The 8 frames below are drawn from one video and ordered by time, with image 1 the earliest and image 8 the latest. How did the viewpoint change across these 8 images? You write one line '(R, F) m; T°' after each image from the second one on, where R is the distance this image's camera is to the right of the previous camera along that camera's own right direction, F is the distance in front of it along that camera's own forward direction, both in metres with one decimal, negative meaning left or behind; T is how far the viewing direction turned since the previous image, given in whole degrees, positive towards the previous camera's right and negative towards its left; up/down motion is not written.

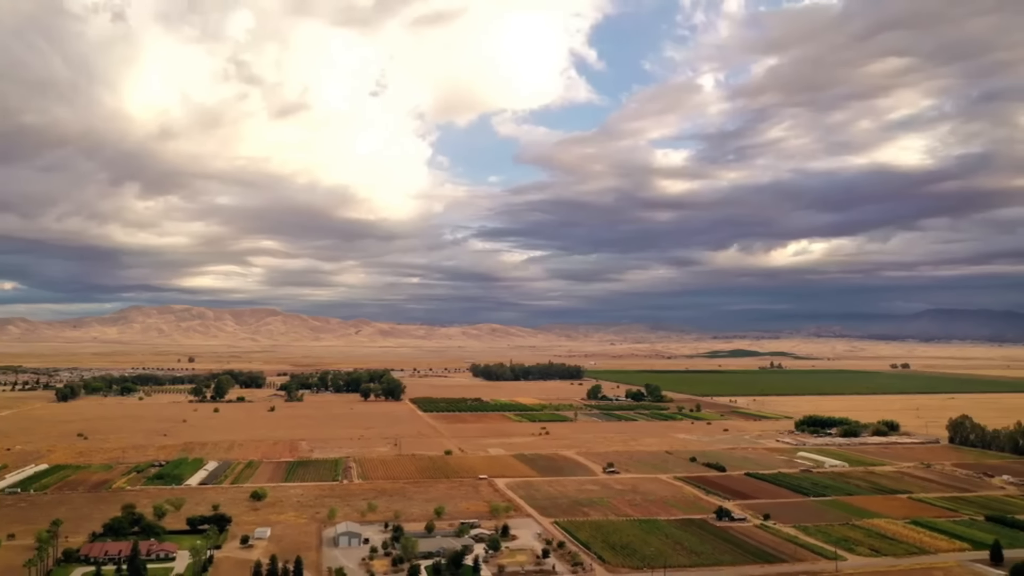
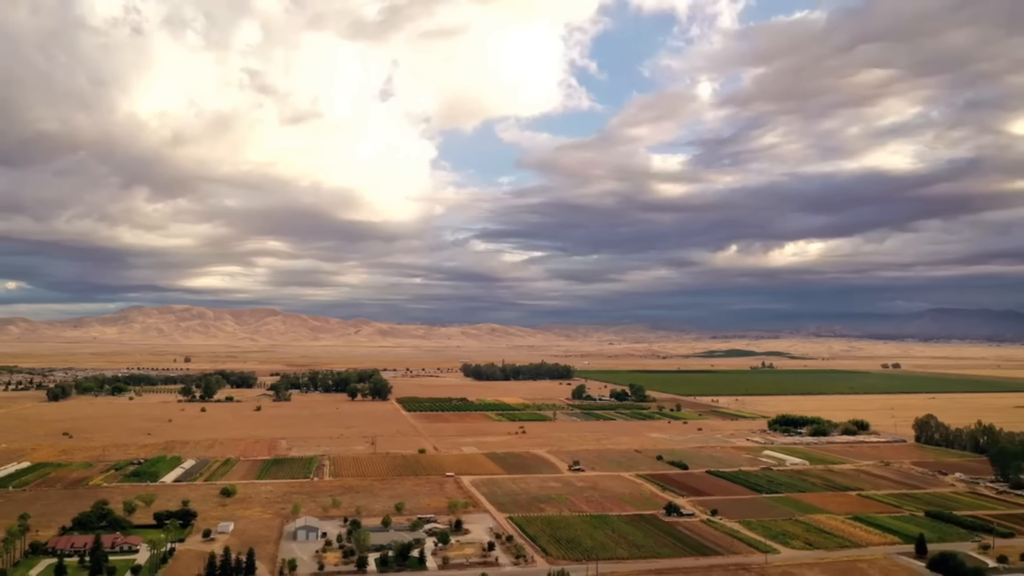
(+2.0, -1.3) m; 0°
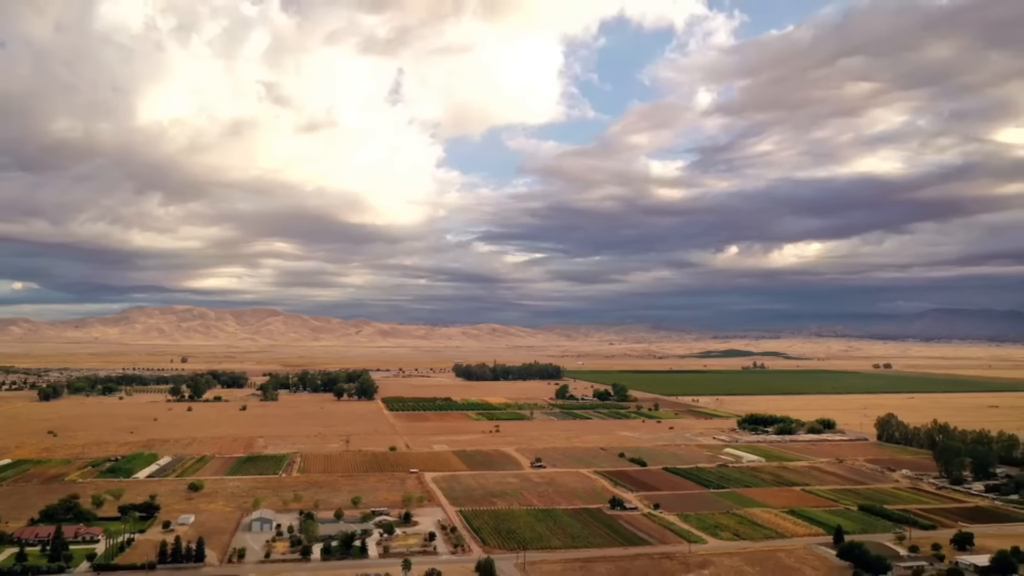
(+2.5, -1.6) m; 0°
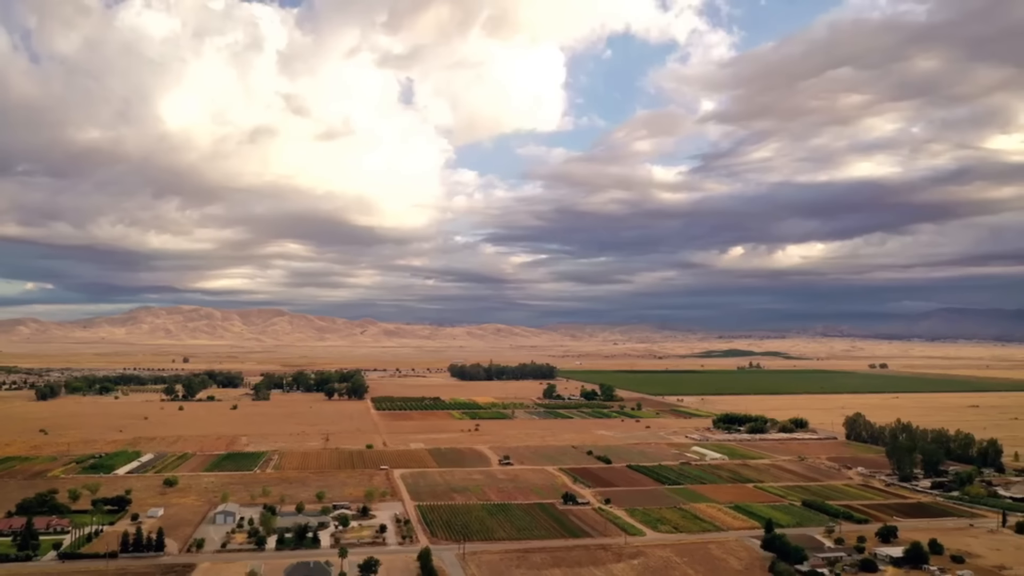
(+2.5, -1.6) m; -1°
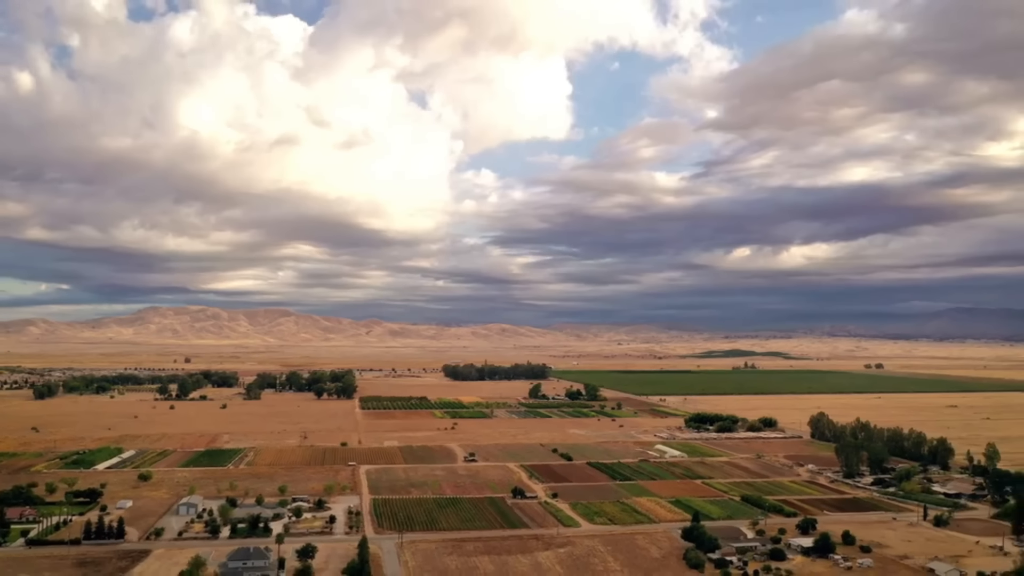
(+3.0, -1.9) m; -1°
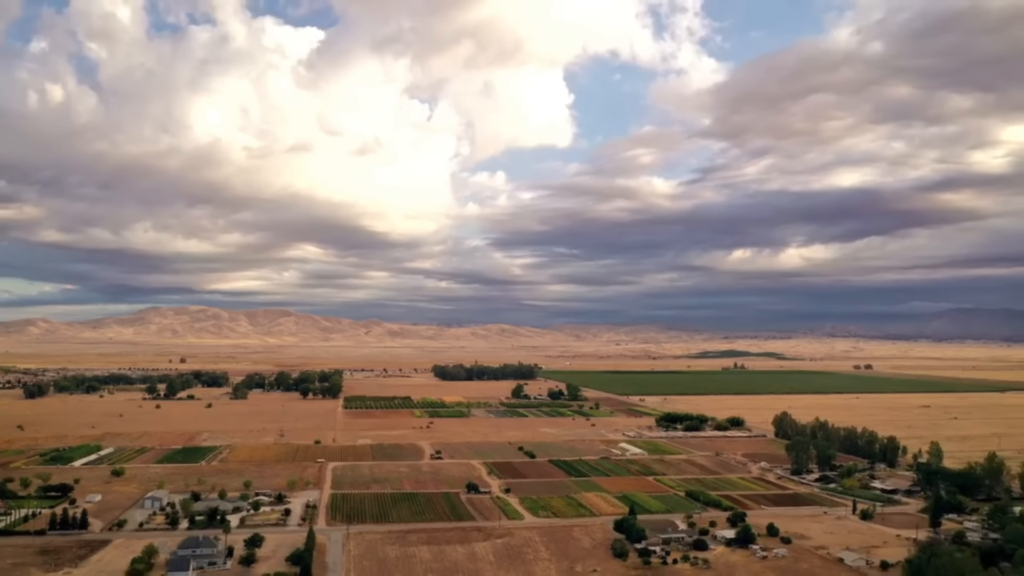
(+2.6, -1.7) m; 0°
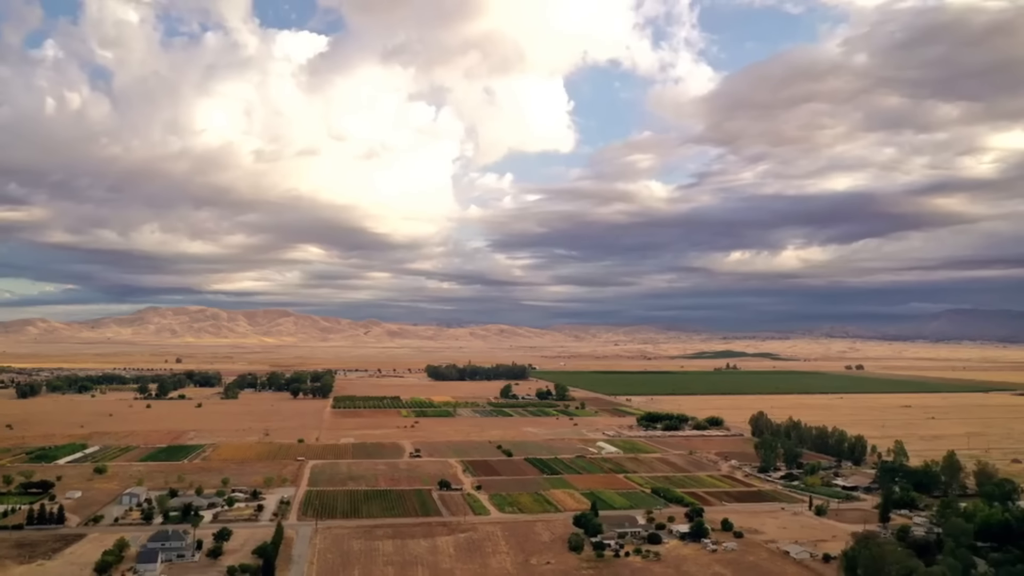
(+1.7, -1.1) m; 0°
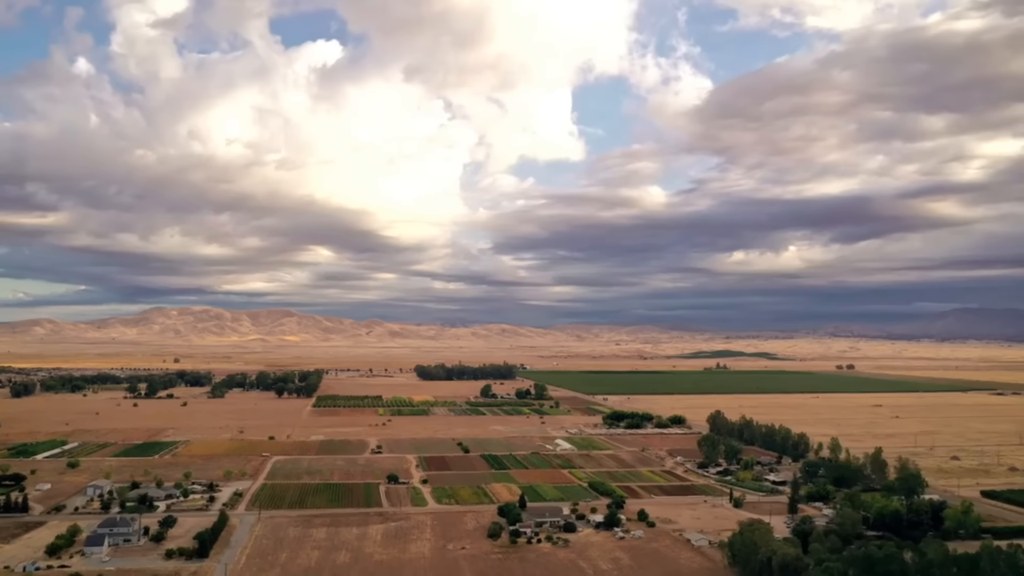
(+3.7, -2.4) m; -1°
